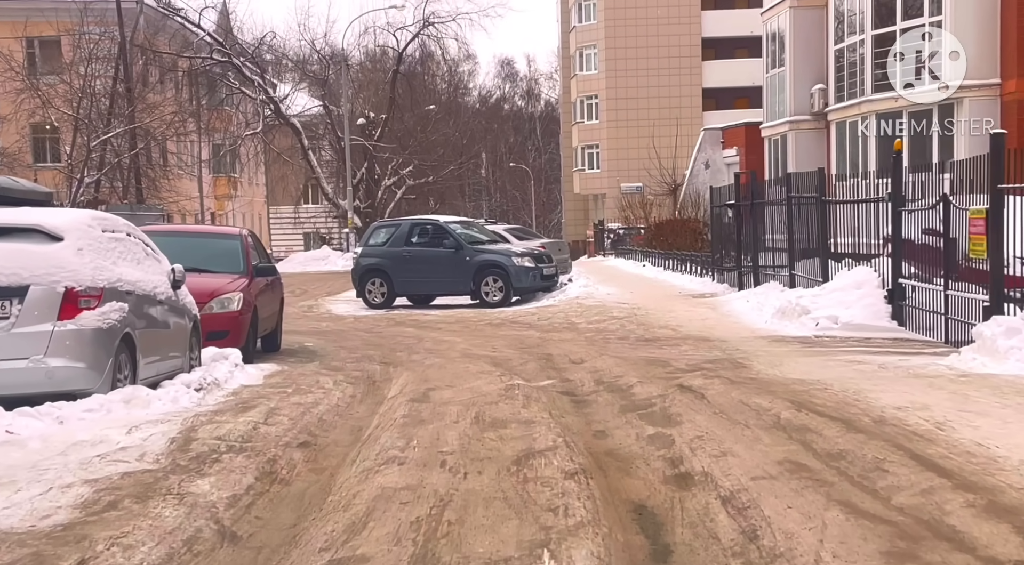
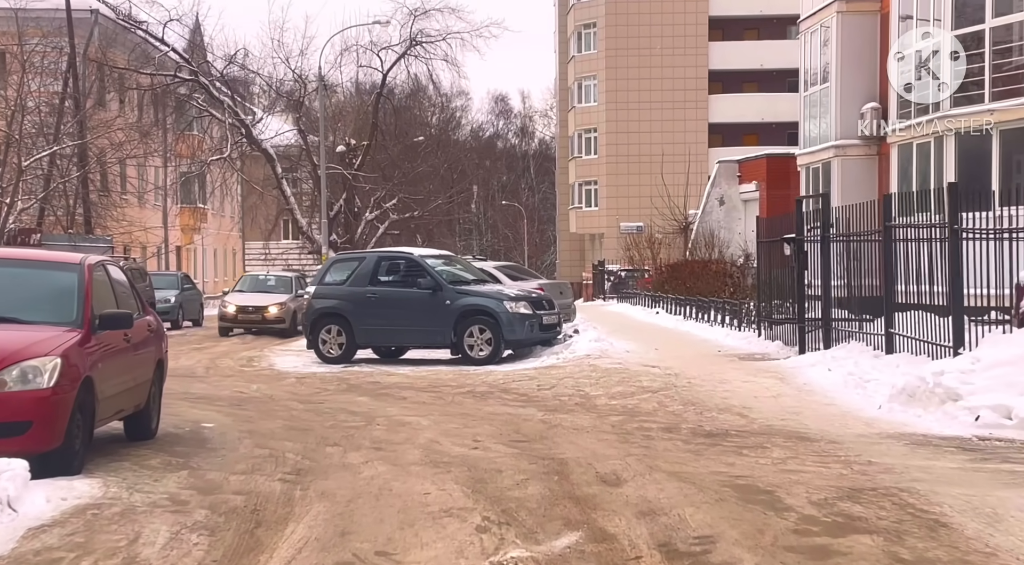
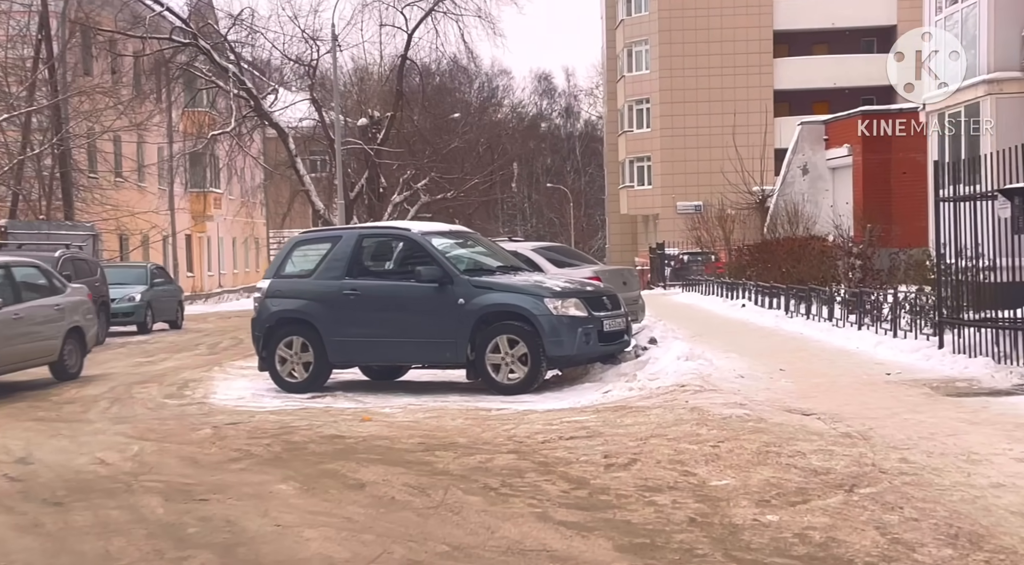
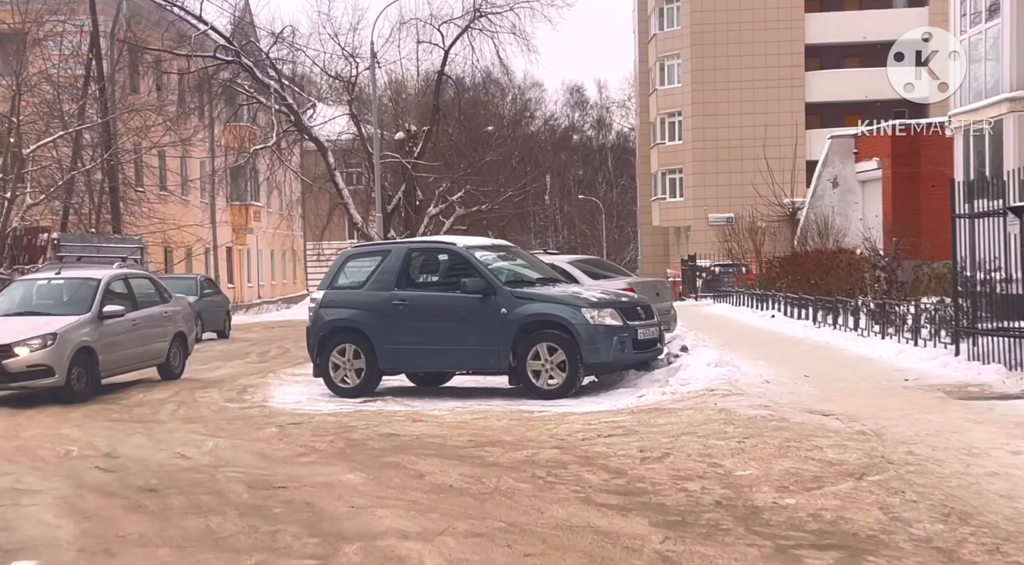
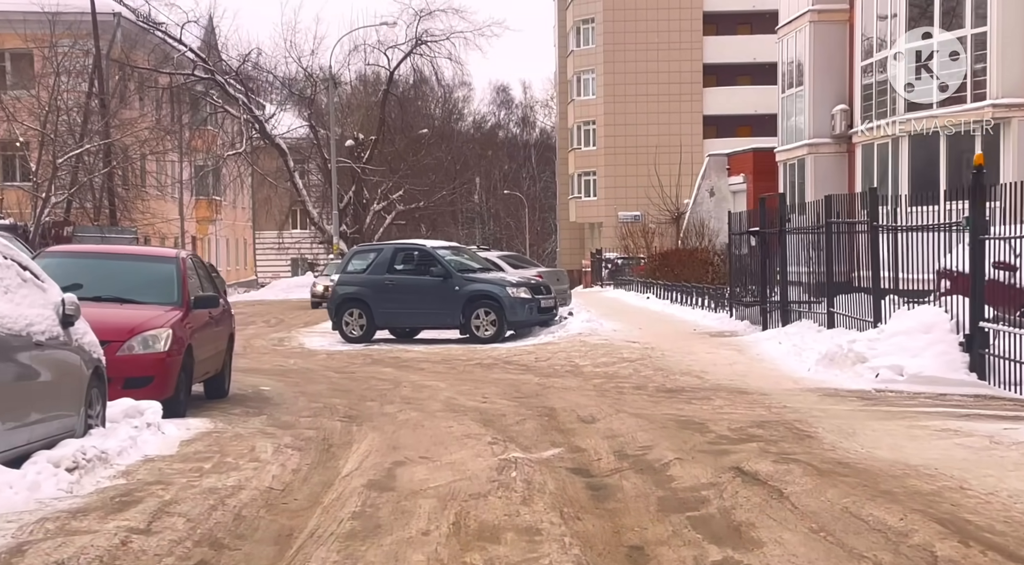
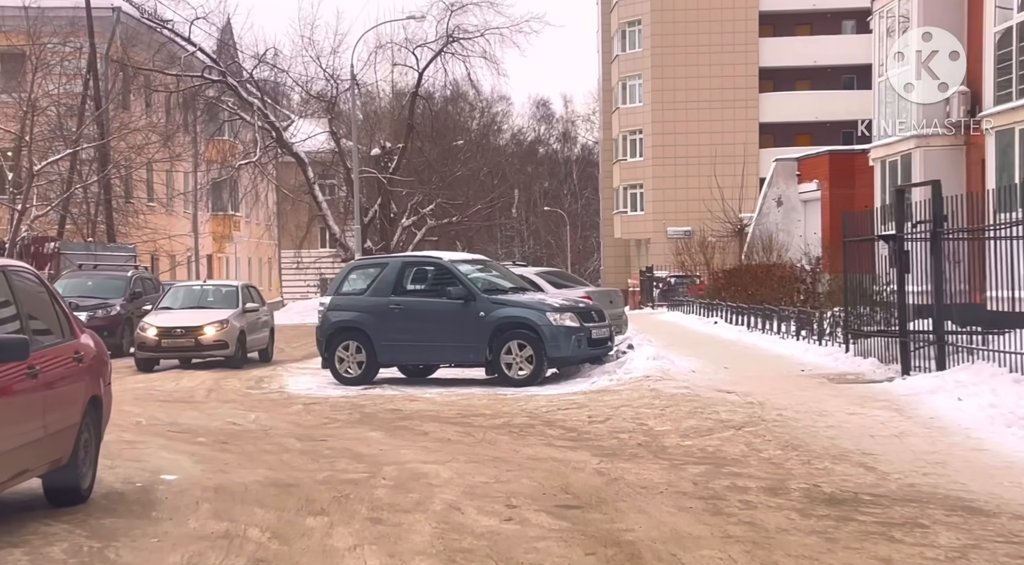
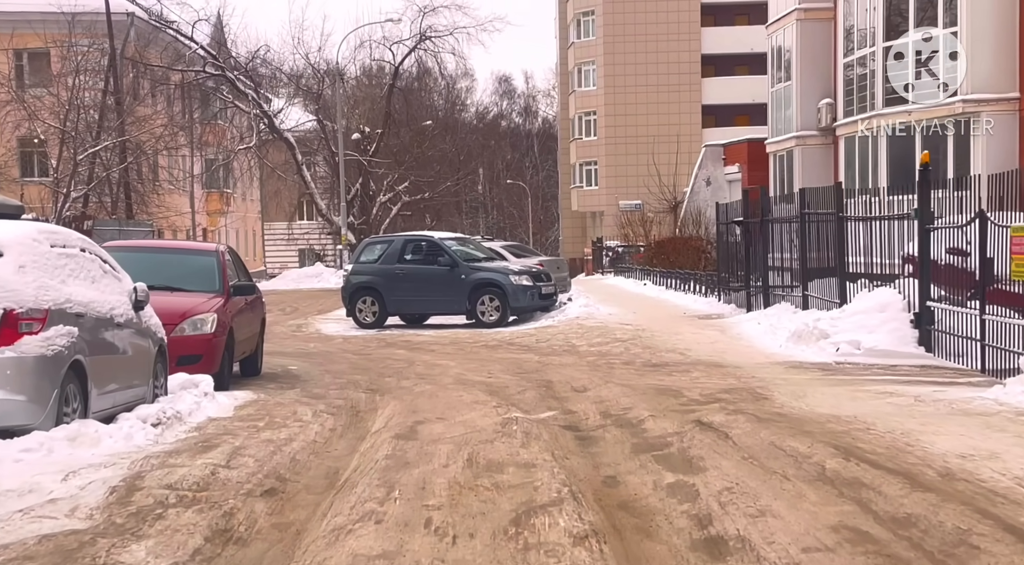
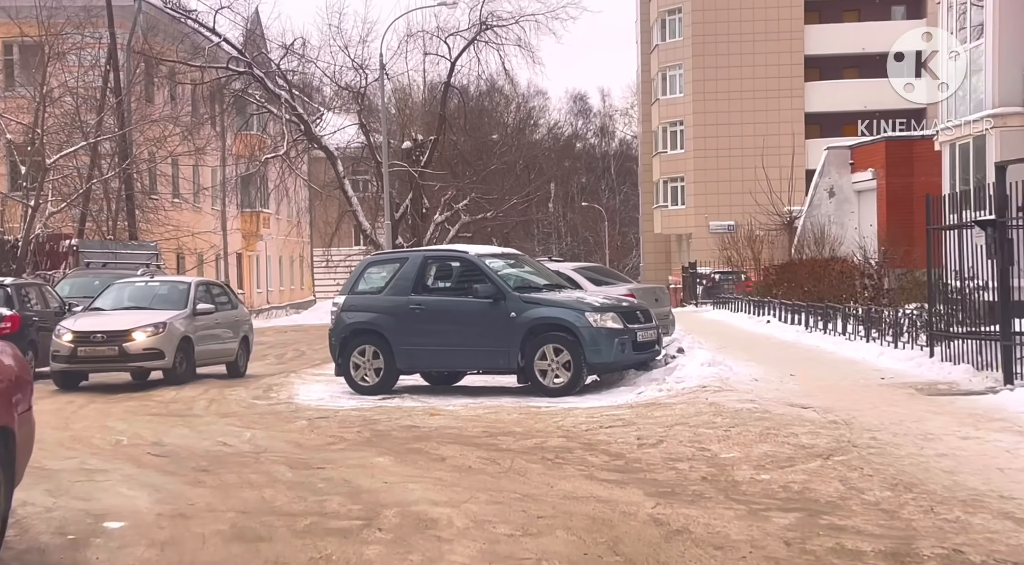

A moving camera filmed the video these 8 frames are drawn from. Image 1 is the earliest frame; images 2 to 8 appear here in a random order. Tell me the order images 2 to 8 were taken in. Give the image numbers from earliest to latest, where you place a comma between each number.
7, 5, 2, 6, 8, 4, 3
